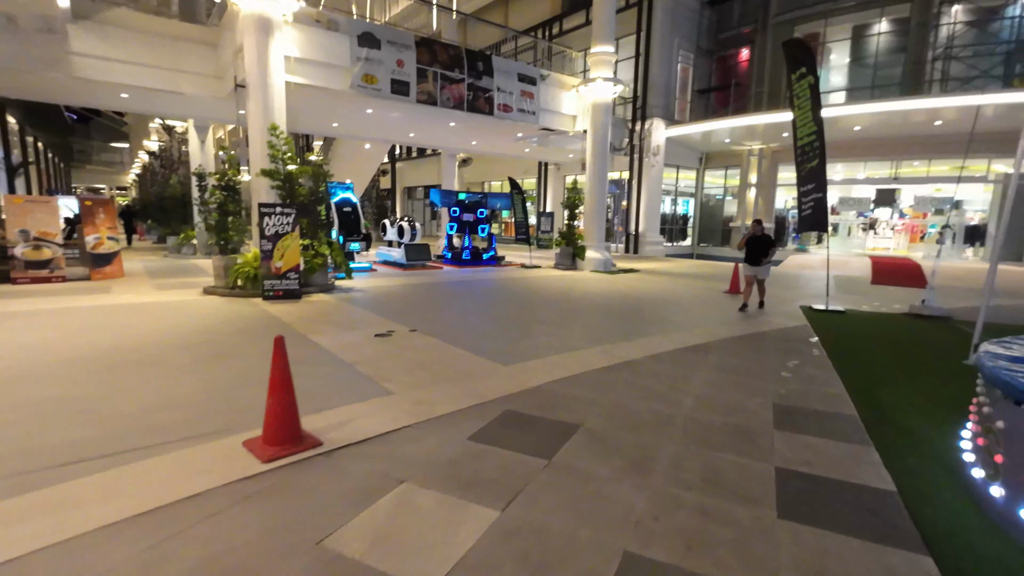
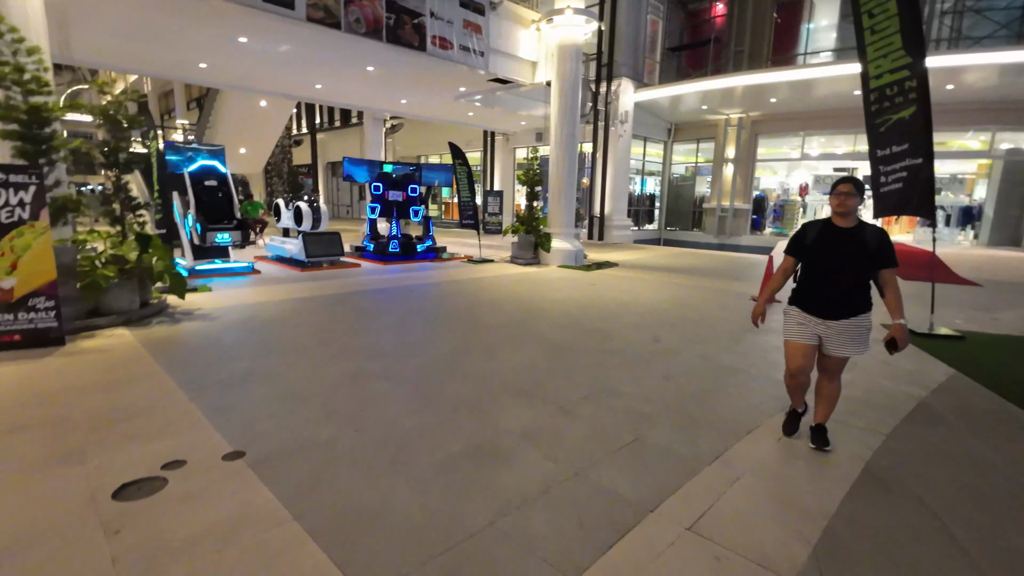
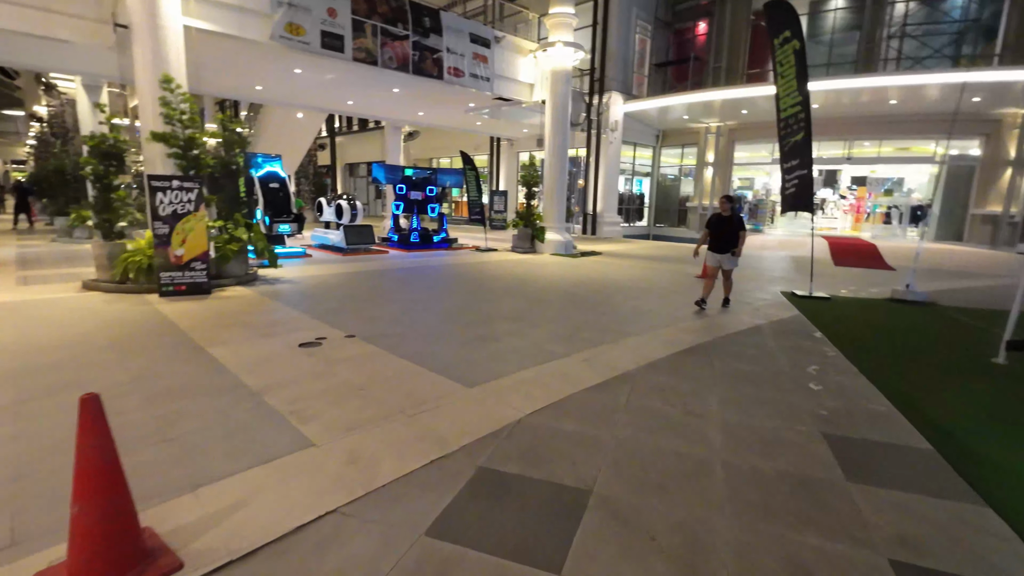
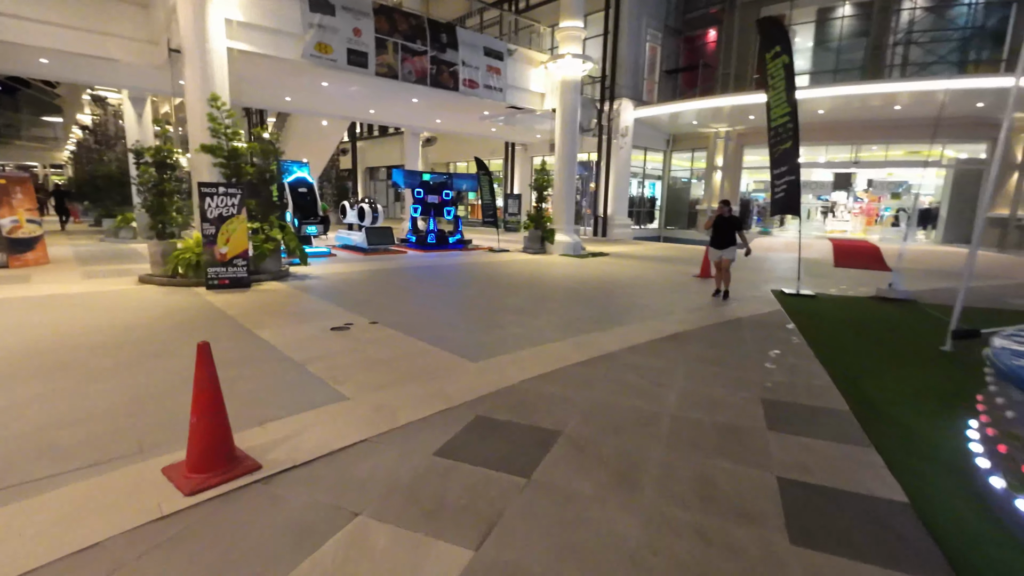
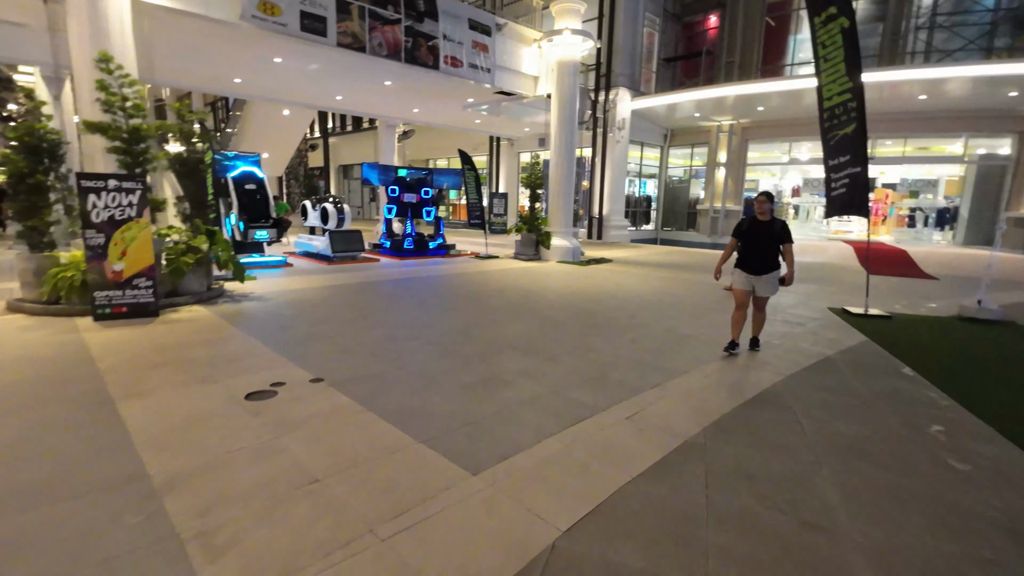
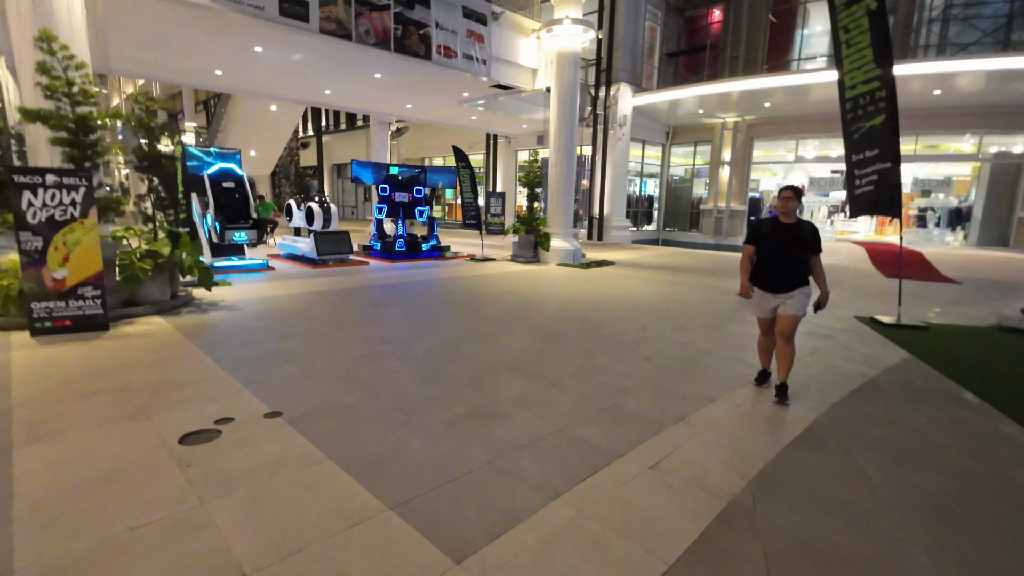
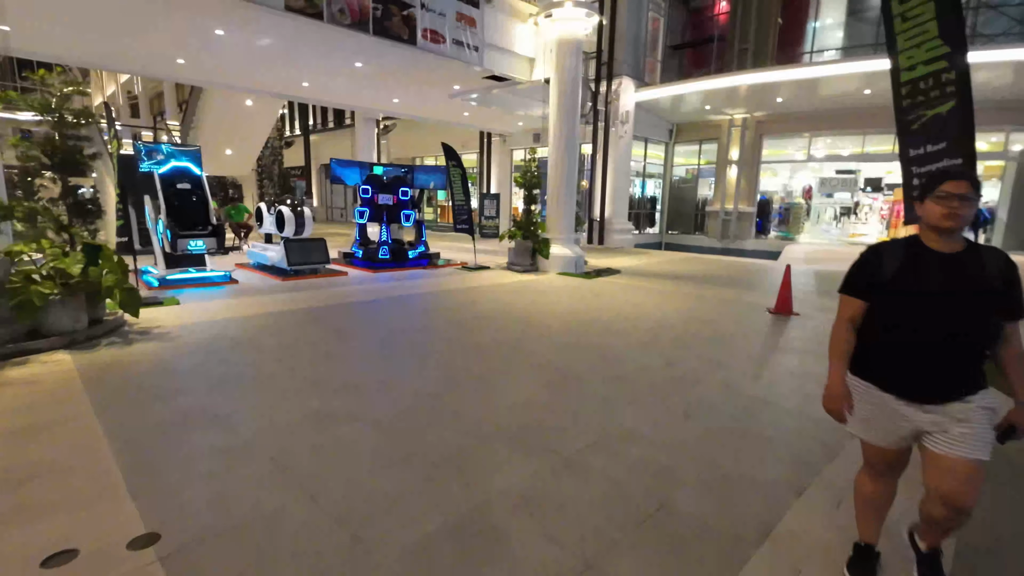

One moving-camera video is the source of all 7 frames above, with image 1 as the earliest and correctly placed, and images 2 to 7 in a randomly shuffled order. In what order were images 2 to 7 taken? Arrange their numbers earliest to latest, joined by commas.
4, 3, 5, 6, 2, 7
